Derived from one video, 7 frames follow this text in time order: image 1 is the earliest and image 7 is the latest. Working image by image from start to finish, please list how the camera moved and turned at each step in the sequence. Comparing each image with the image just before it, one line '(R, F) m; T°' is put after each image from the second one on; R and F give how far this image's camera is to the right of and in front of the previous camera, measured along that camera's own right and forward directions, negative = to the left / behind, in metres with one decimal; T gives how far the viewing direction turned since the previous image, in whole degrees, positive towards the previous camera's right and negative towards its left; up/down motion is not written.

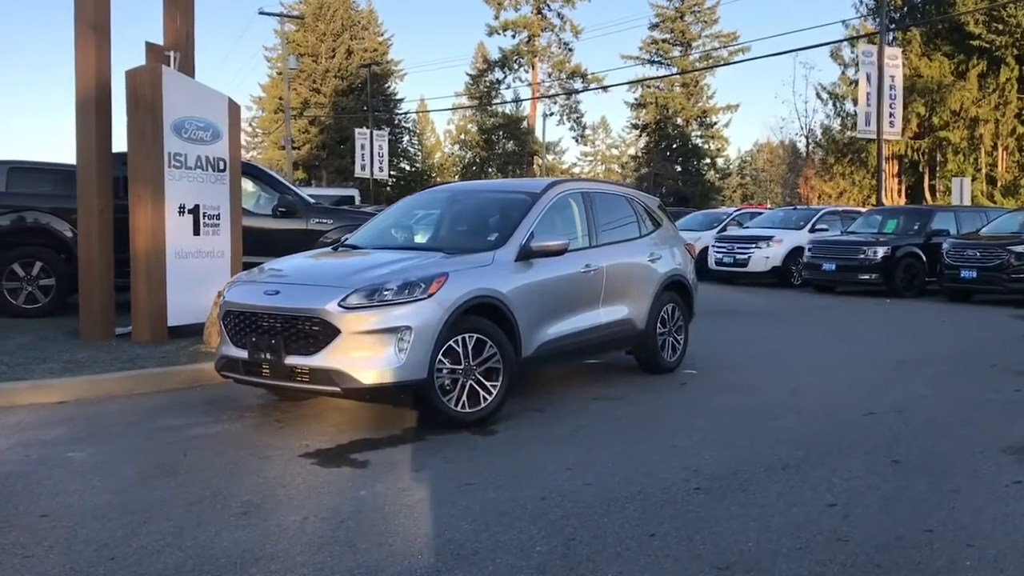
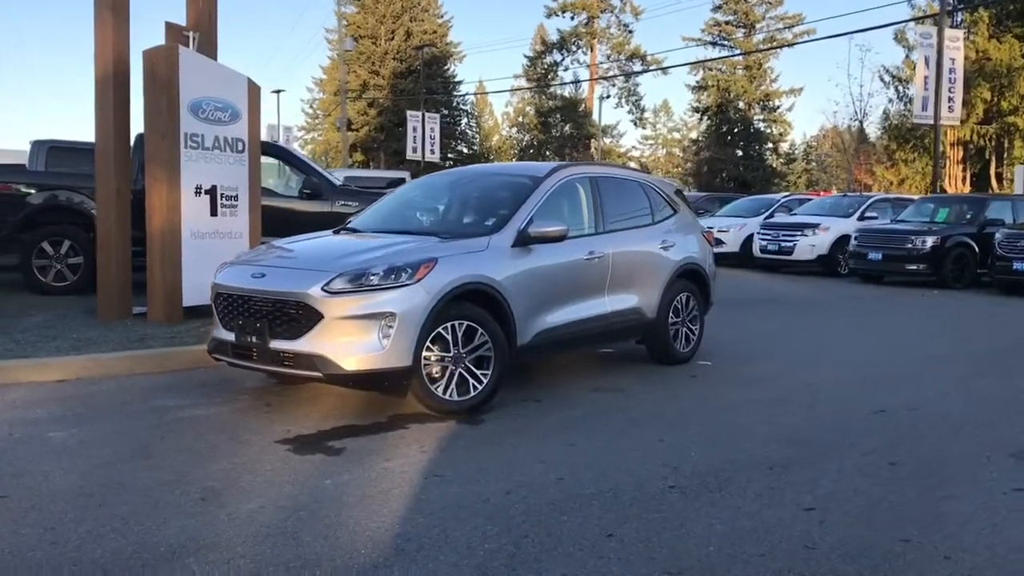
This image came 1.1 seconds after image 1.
(+0.5, +0.2) m; -4°
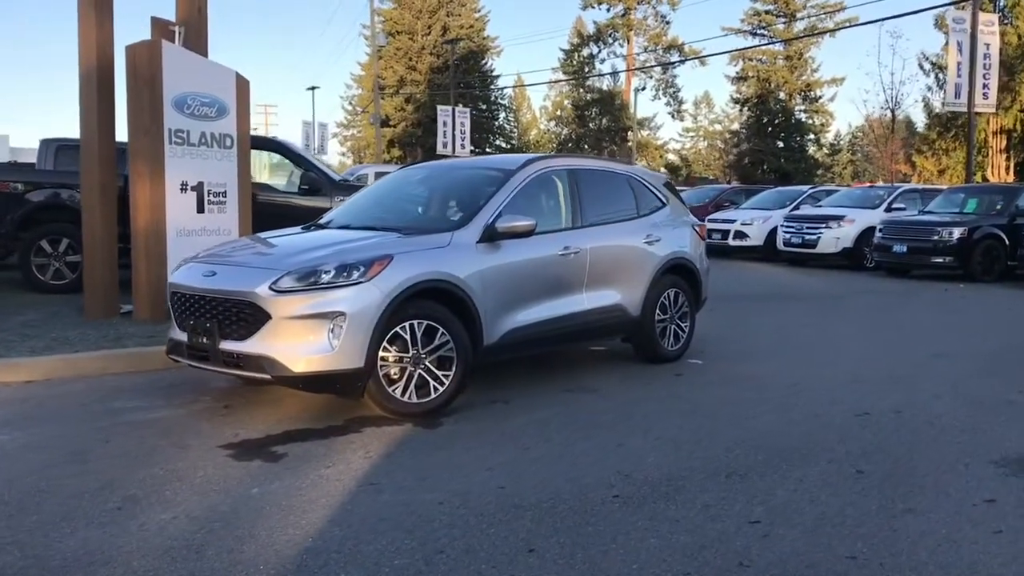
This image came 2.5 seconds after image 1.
(+0.5, +0.3) m; -3°
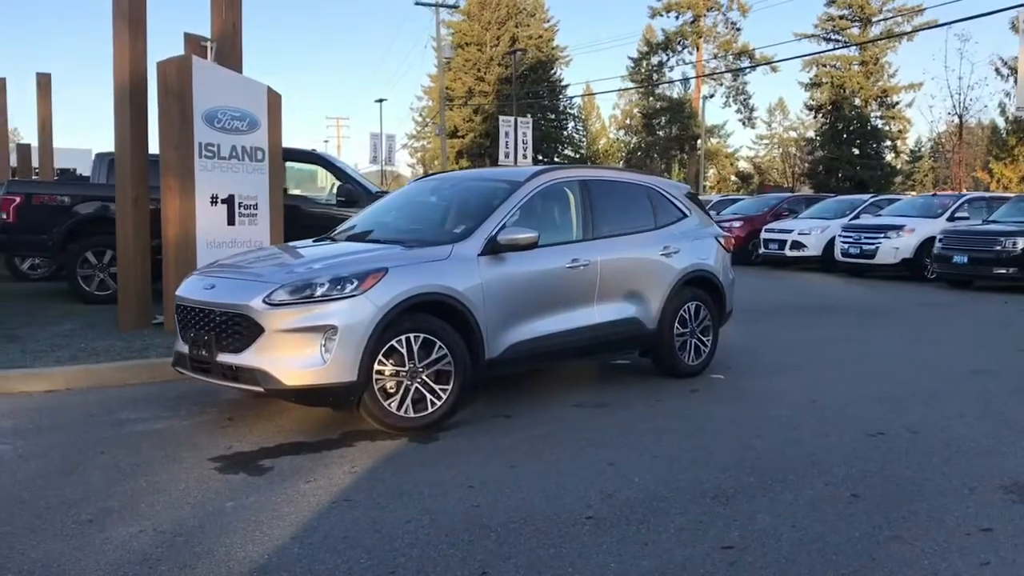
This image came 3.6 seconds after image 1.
(+0.5, +0.1) m; -4°
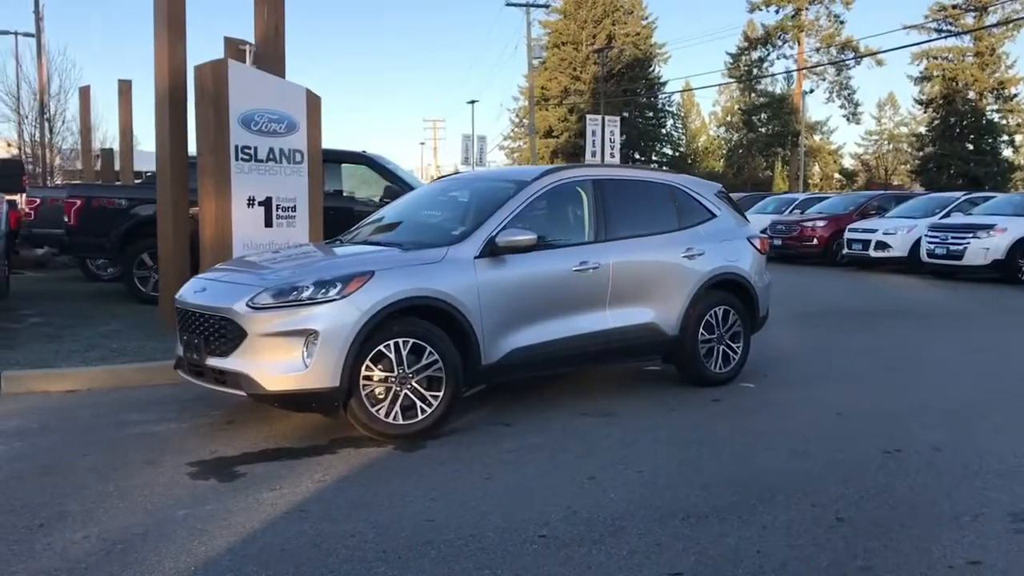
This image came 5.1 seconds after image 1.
(+0.7, +0.3) m; -6°
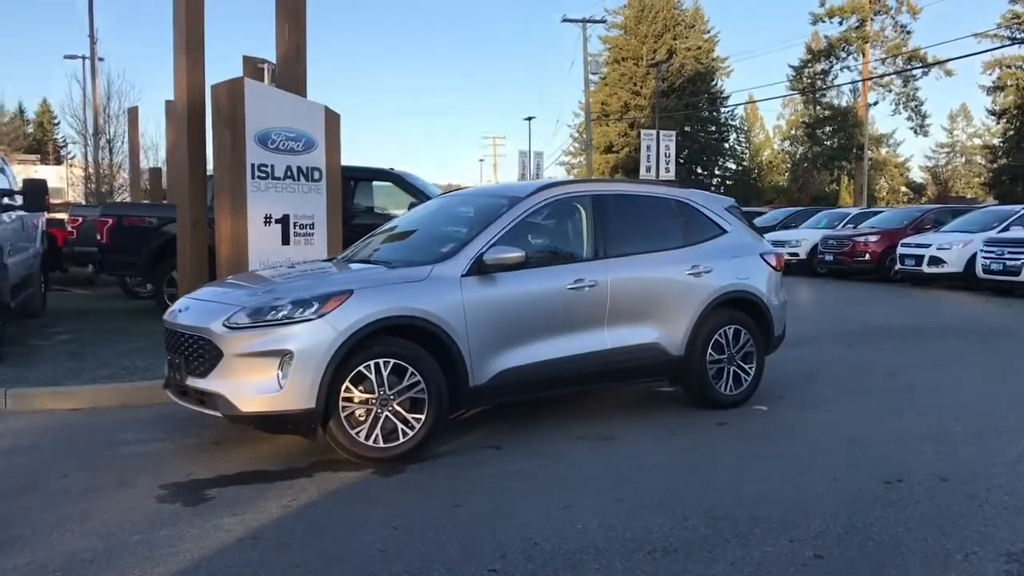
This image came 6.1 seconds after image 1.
(+0.5, +0.2) m; -4°
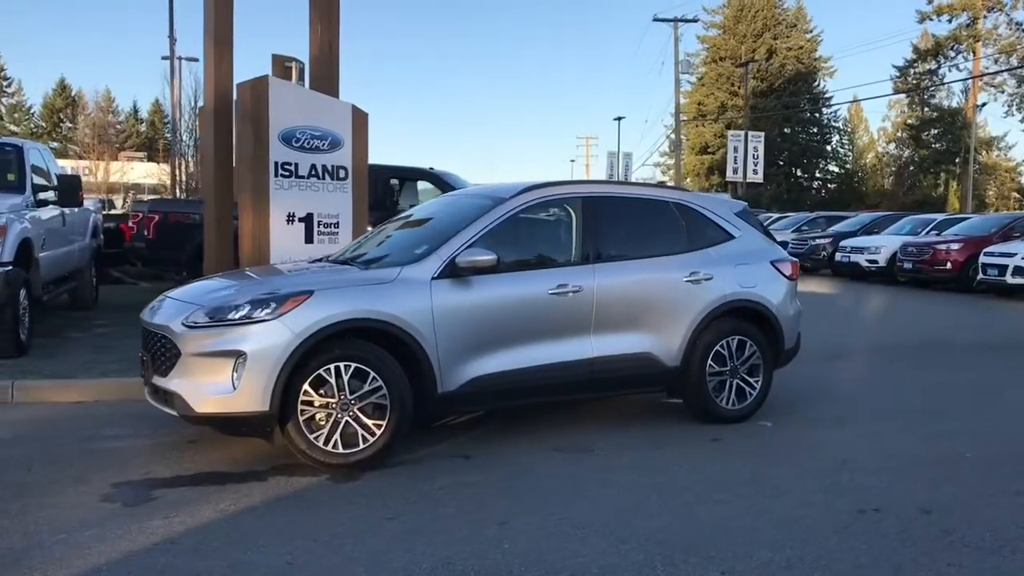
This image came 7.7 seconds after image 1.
(+0.8, +0.3) m; -6°
